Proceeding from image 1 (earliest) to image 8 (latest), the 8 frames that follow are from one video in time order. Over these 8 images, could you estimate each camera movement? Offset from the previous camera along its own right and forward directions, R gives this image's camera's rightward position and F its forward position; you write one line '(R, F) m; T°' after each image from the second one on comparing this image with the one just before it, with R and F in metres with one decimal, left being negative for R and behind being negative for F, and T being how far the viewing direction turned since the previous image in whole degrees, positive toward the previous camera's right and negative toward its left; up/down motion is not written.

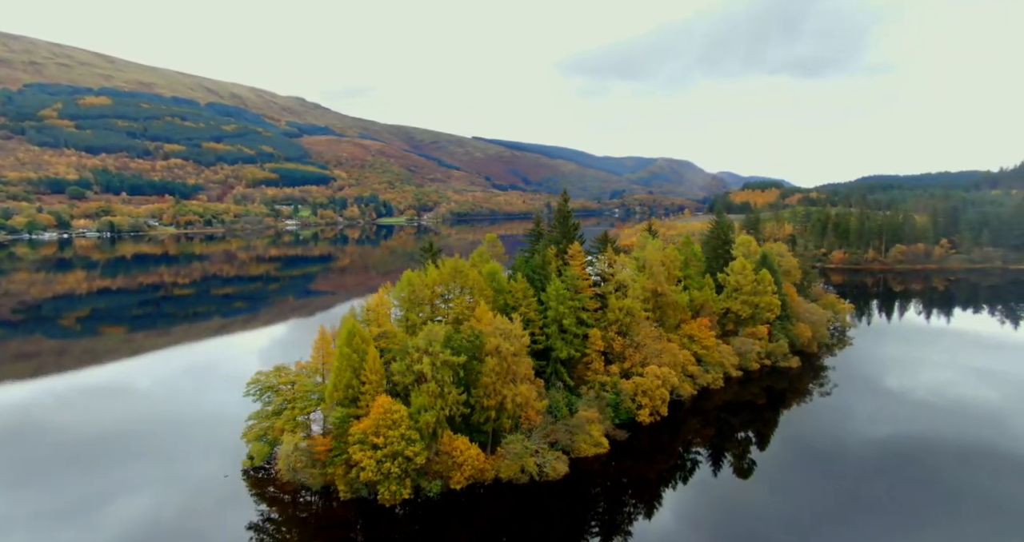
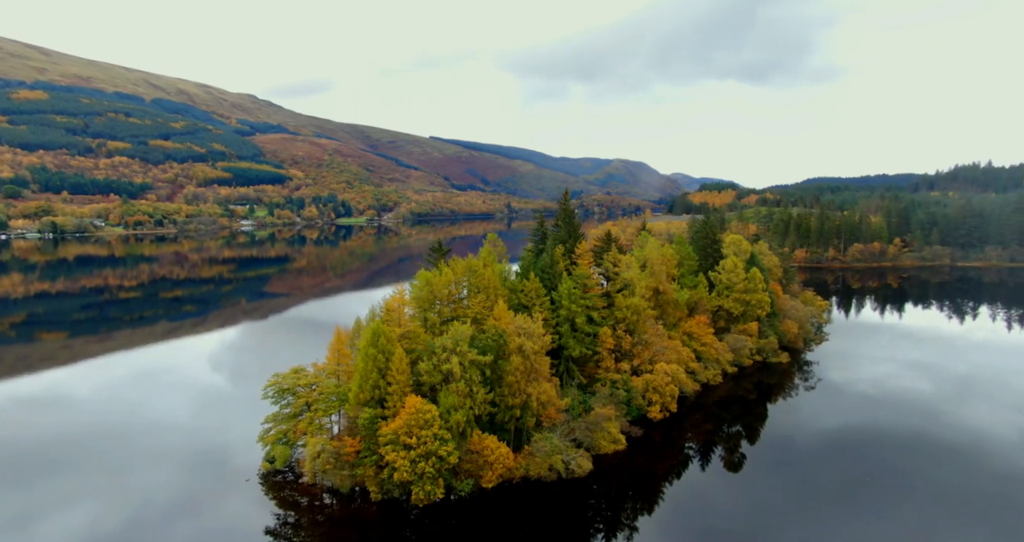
(-2.4, -0.1) m; +3°
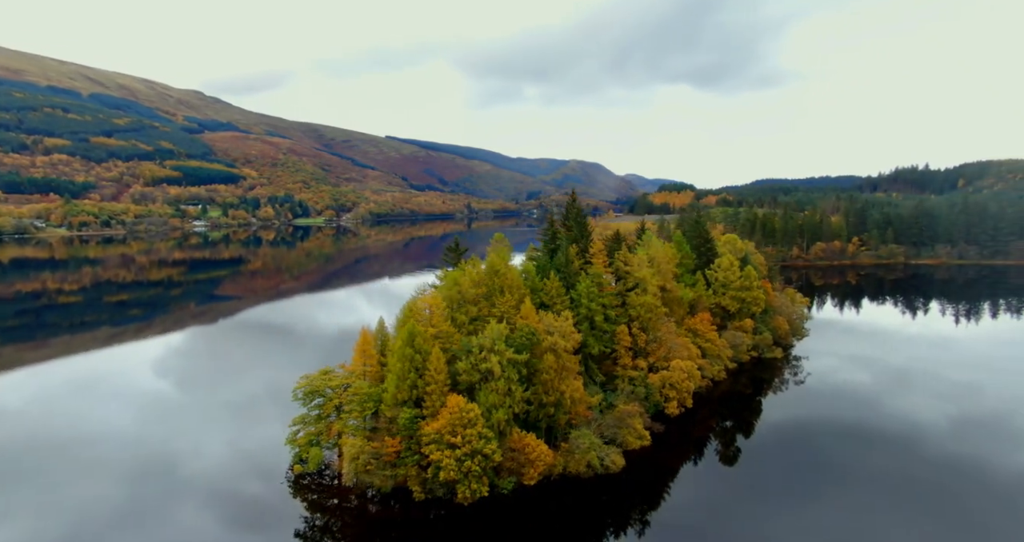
(-2.8, -0.1) m; +2°
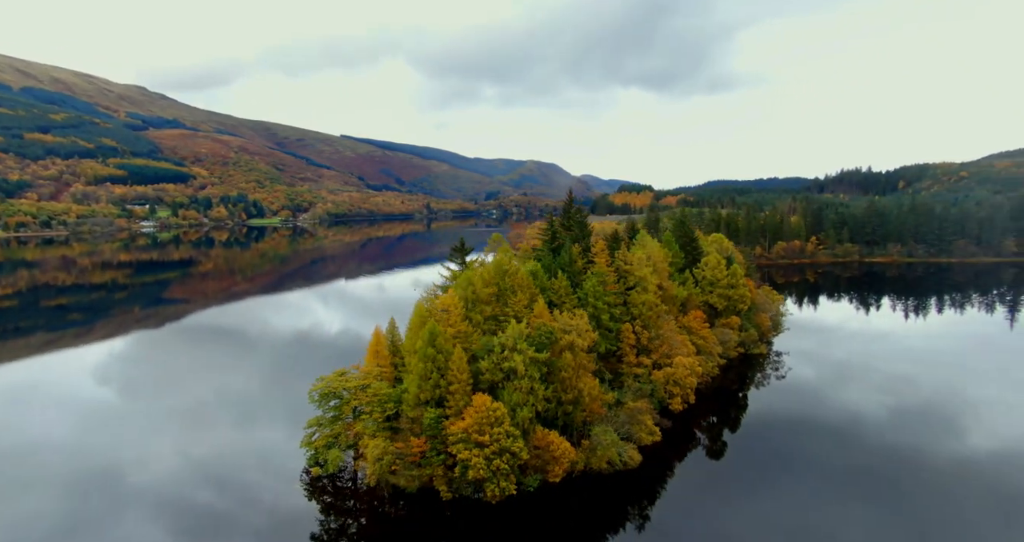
(-2.3, -0.1) m; +3°
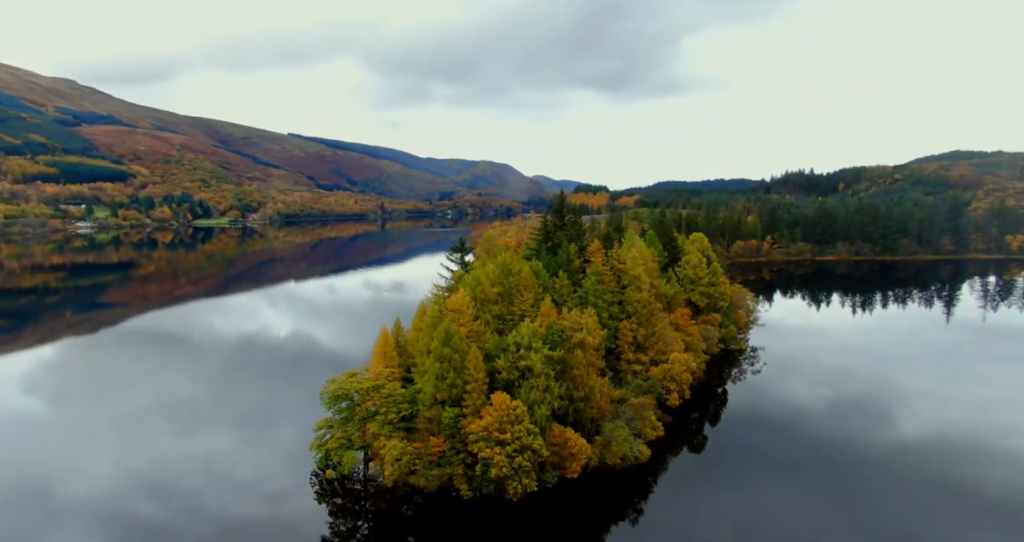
(-2.2, -0.1) m; +3°
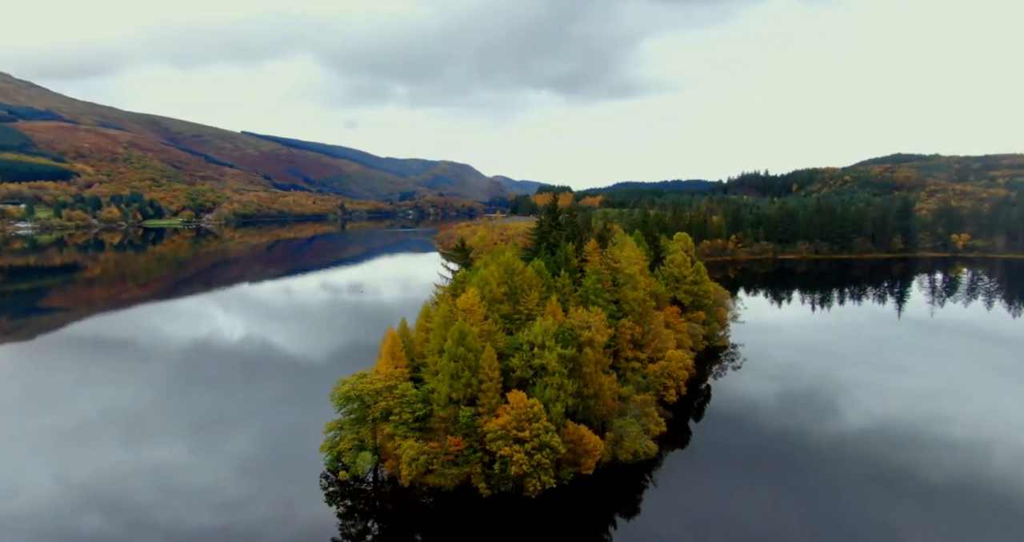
(-1.9, -0.2) m; +3°
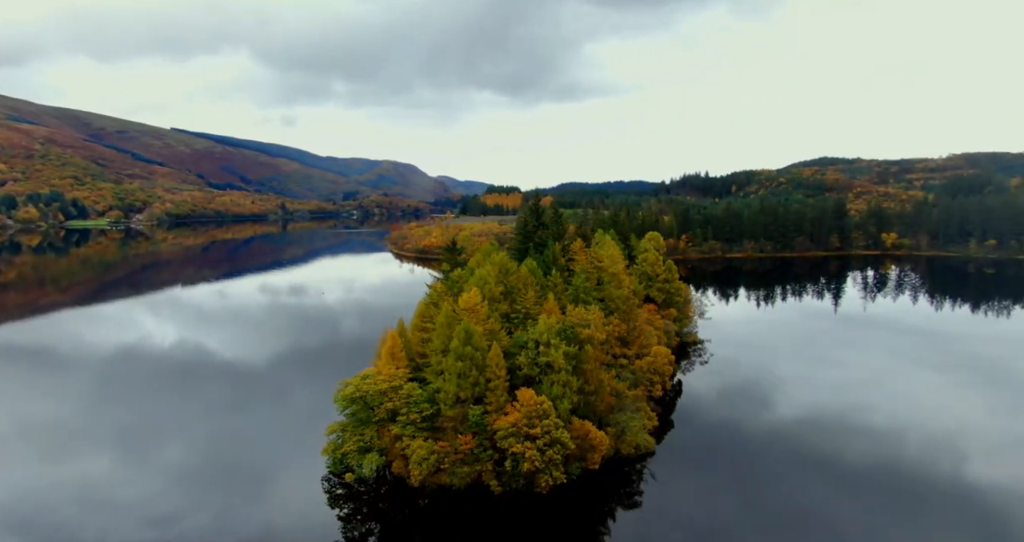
(-2.2, -0.2) m; +4°
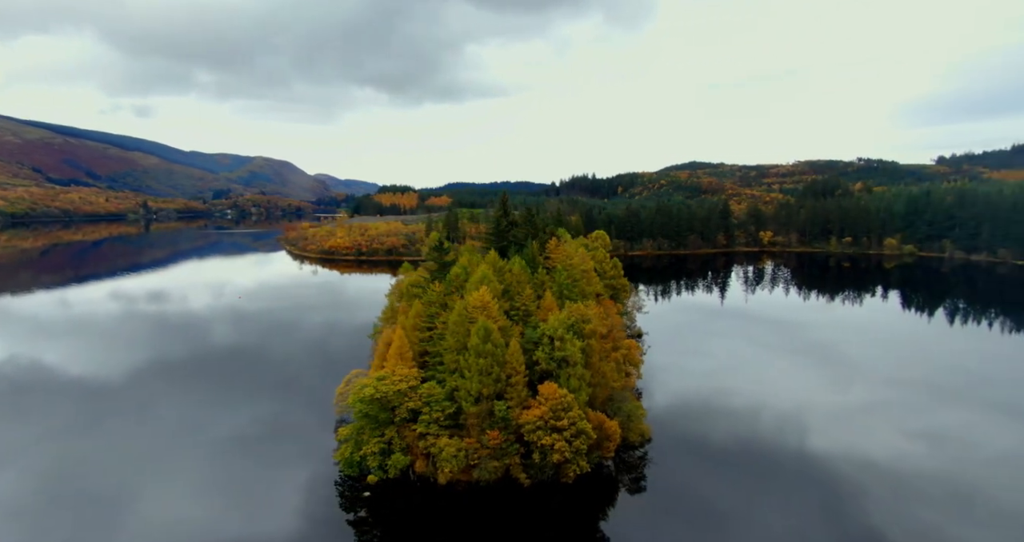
(-4.8, -0.3) m; +8°
